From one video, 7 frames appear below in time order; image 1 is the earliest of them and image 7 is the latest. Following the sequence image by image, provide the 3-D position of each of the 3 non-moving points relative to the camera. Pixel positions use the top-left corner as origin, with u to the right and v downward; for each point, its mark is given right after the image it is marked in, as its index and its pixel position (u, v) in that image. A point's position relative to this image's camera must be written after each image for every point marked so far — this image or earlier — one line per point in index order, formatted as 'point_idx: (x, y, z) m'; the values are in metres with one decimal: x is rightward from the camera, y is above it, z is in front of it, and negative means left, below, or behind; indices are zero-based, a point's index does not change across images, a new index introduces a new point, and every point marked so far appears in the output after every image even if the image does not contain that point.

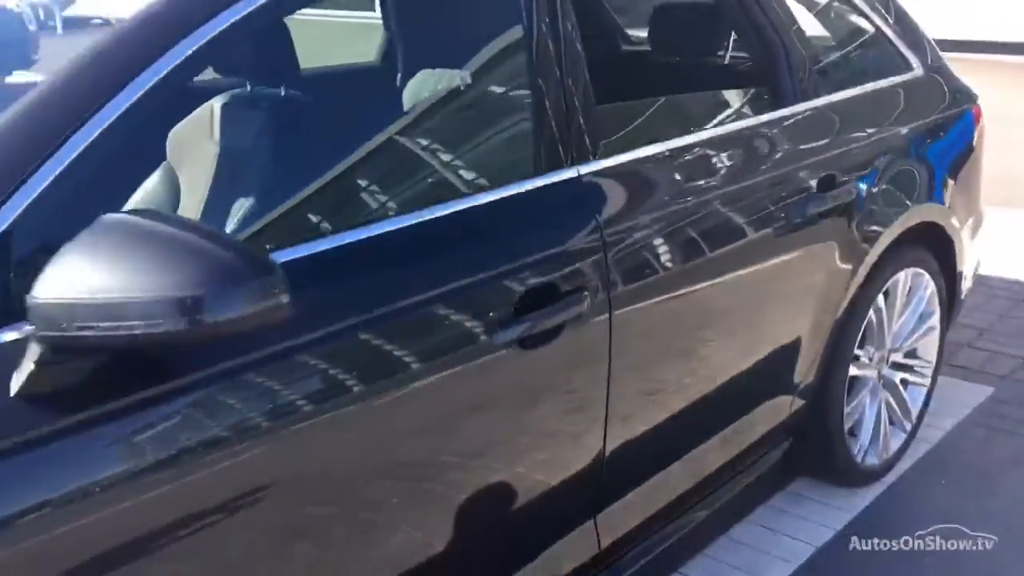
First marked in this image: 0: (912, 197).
0: (+1.2, +0.2, +3.0) m
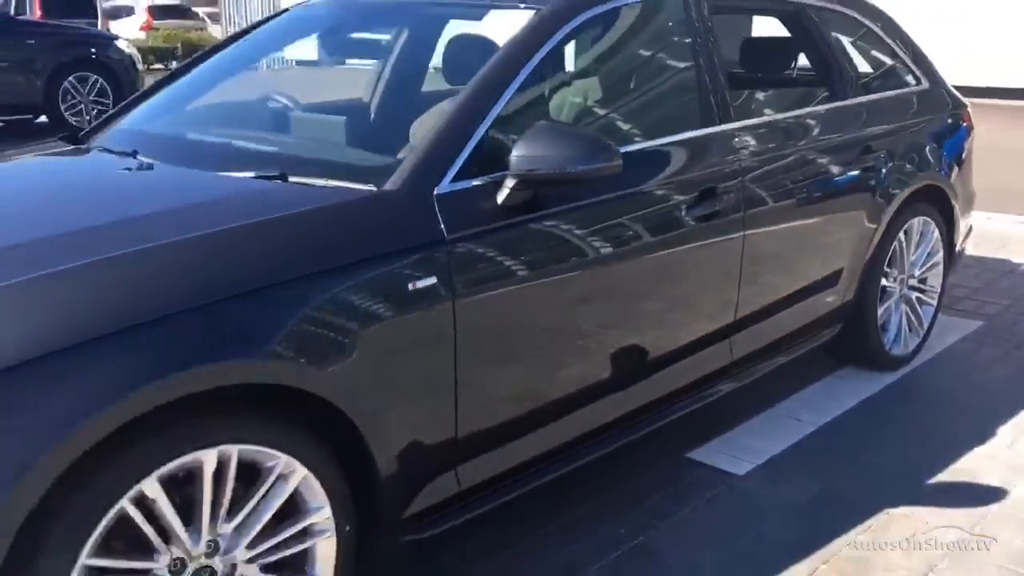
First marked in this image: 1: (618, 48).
0: (+1.8, +0.5, +4.4) m
1: (+0.4, +0.8, +3.3) m
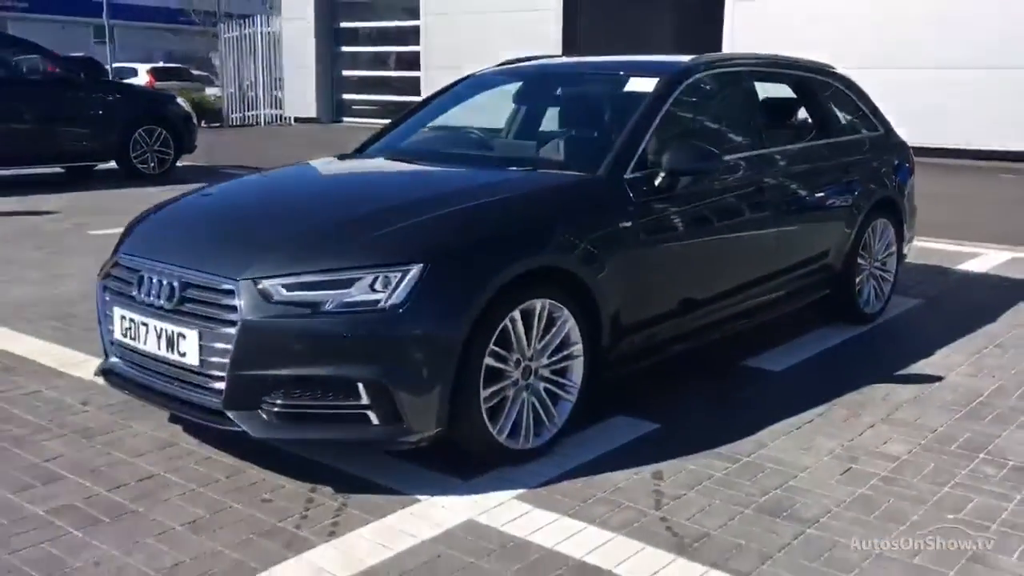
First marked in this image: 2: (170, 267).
0: (+2.4, +0.6, +6.5) m
1: (+1.0, +1.0, +5.4) m
2: (-1.3, +0.1, +4.0) m
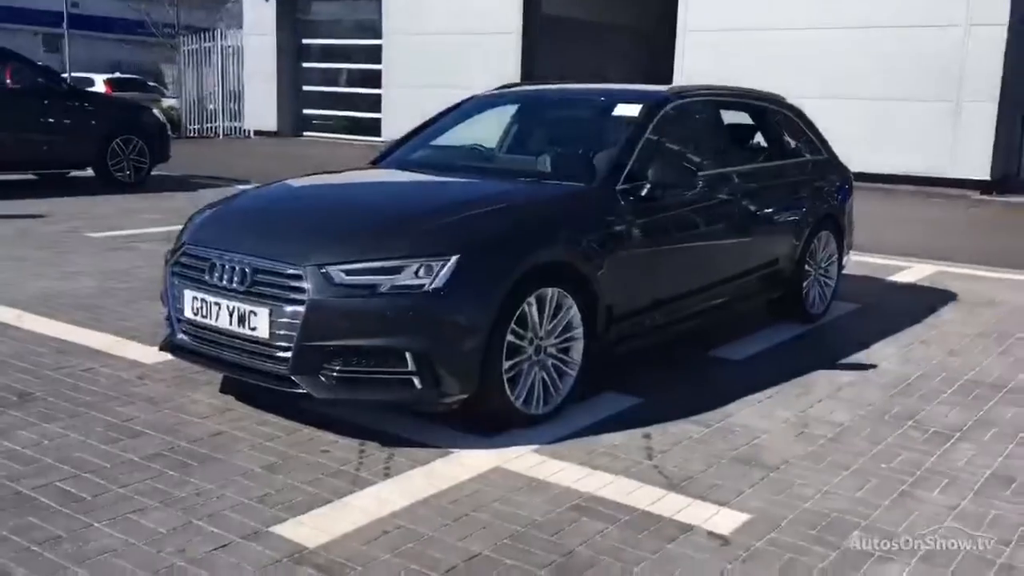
0: (+2.3, +0.6, +7.5) m
1: (+1.0, +1.0, +6.3) m
2: (-1.2, +0.2, +4.7) m
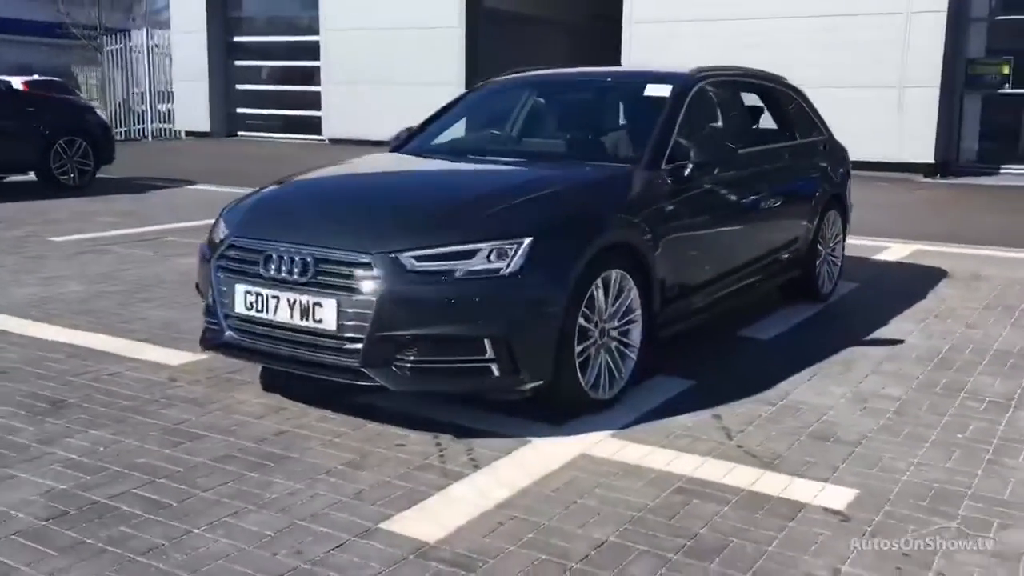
0: (+2.3, +0.8, +7.5) m
1: (+1.2, +1.1, +6.2) m
2: (-0.9, +0.2, +4.5) m
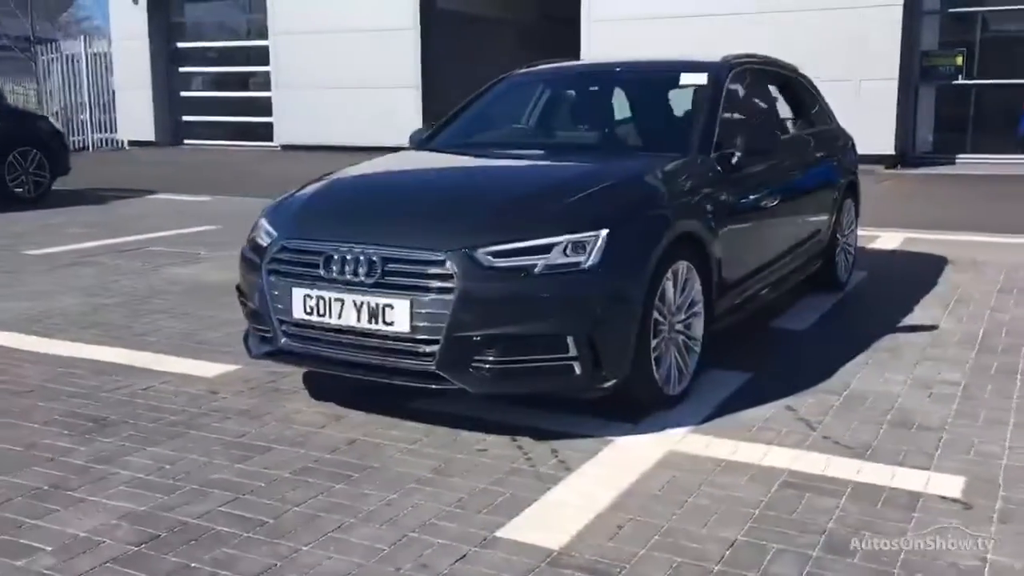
0: (+2.4, +0.8, +7.5) m
1: (+1.3, +1.1, +6.2) m
2: (-0.6, +0.2, +4.2) m
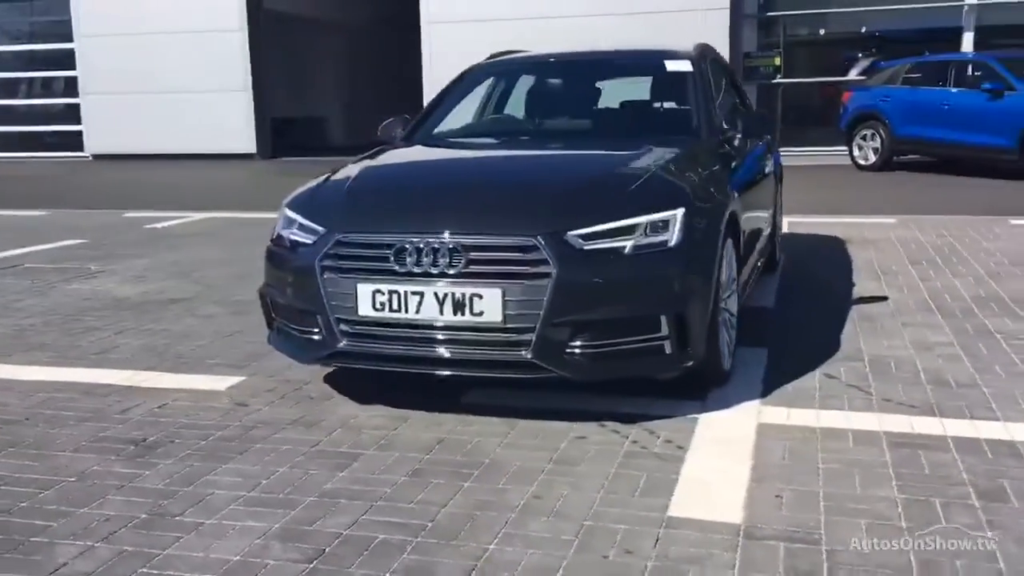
0: (+2.0, +1.0, +7.9) m
1: (+1.2, +1.2, +6.3) m
2: (-0.3, +0.2, +4.0) m
